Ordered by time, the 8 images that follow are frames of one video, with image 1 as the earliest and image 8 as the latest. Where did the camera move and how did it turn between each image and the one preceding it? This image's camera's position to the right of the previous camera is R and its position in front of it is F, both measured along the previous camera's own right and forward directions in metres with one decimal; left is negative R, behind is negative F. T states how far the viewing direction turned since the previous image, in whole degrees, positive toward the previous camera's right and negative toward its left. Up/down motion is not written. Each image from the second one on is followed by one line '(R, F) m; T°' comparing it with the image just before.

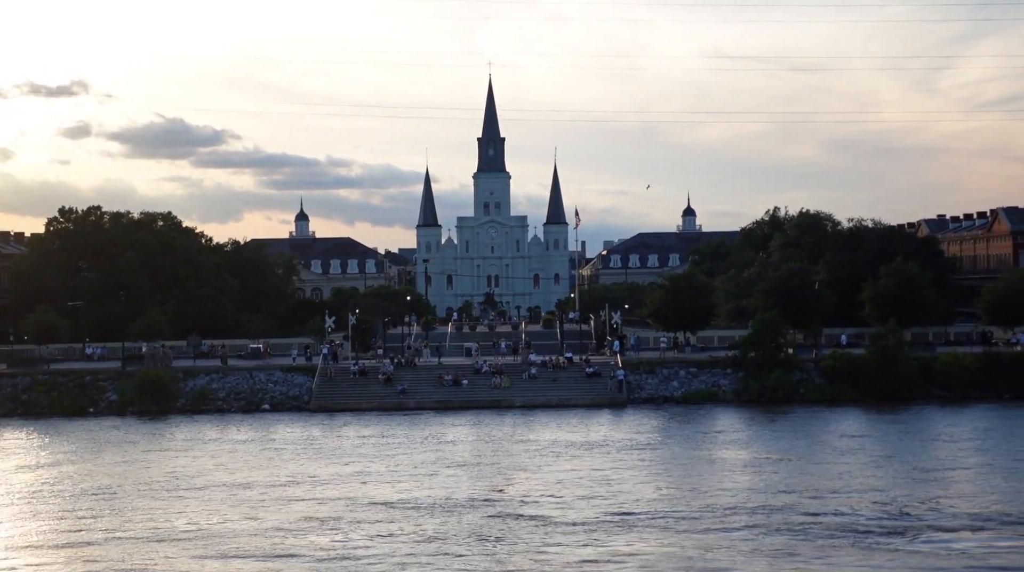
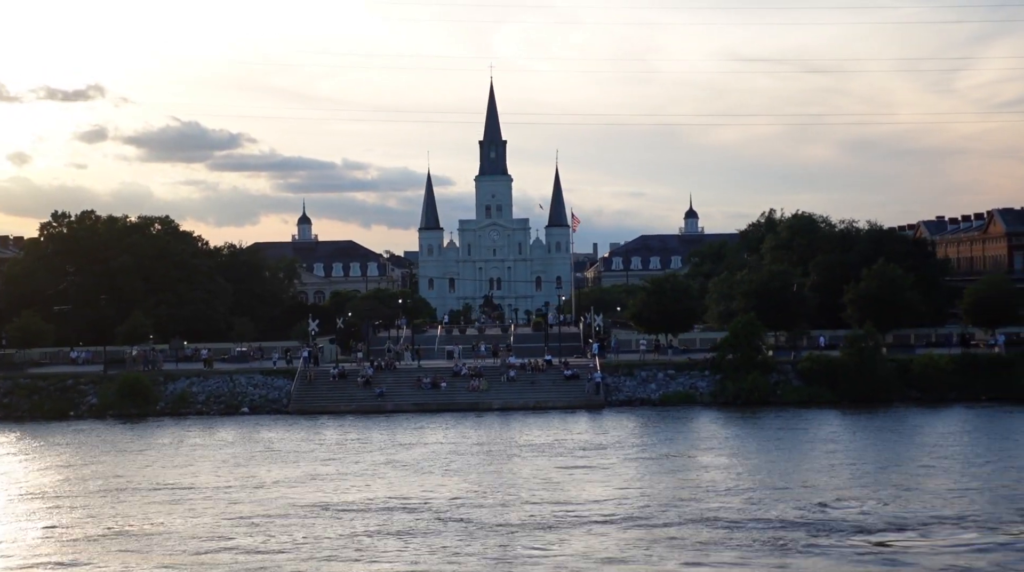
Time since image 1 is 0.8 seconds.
(+1.2, -0.2) m; 0°
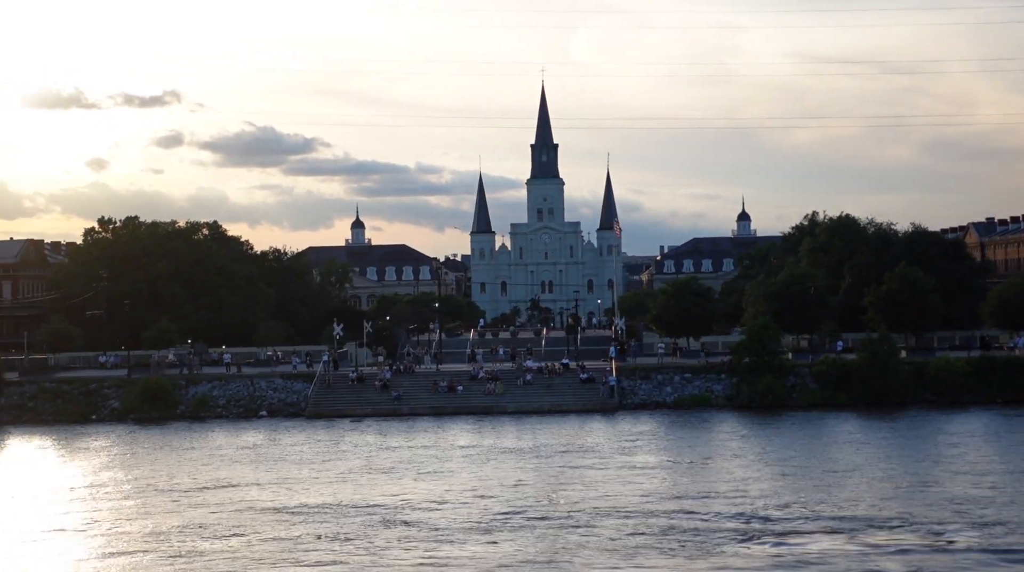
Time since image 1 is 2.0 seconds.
(+1.8, -0.2) m; -2°
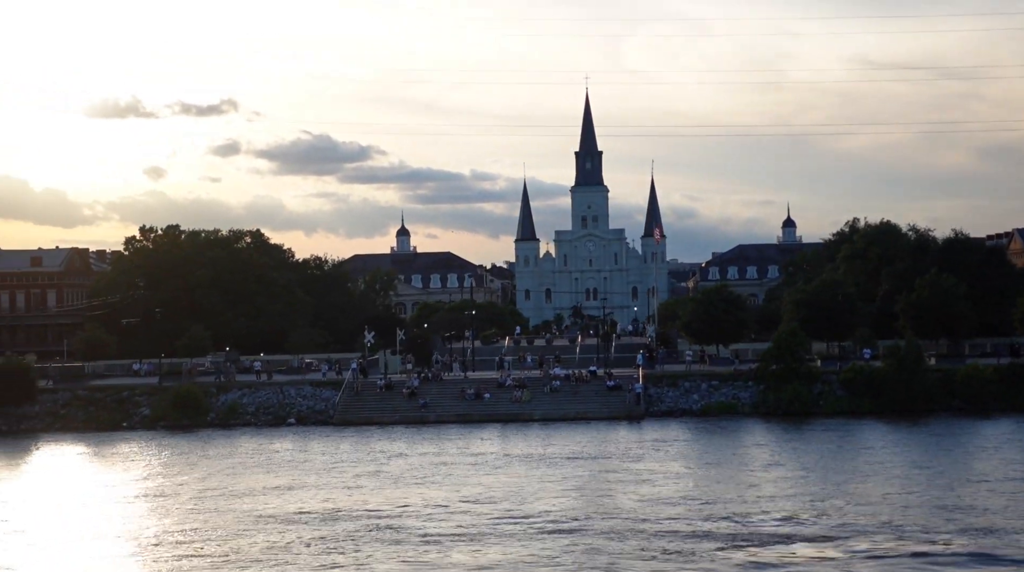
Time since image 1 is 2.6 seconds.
(+0.9, -0.1) m; -2°
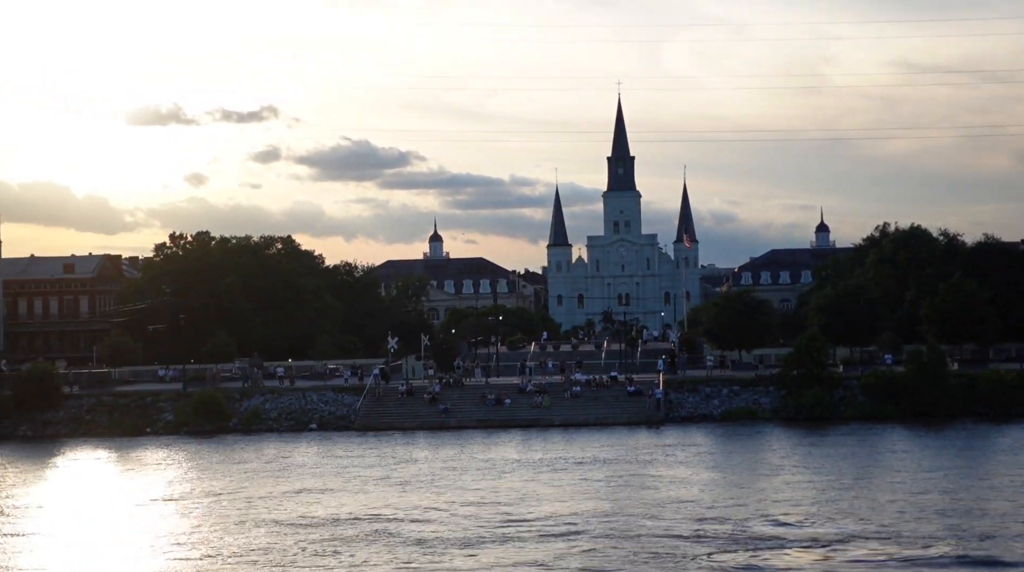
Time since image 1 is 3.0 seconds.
(+0.6, -0.1) m; -1°
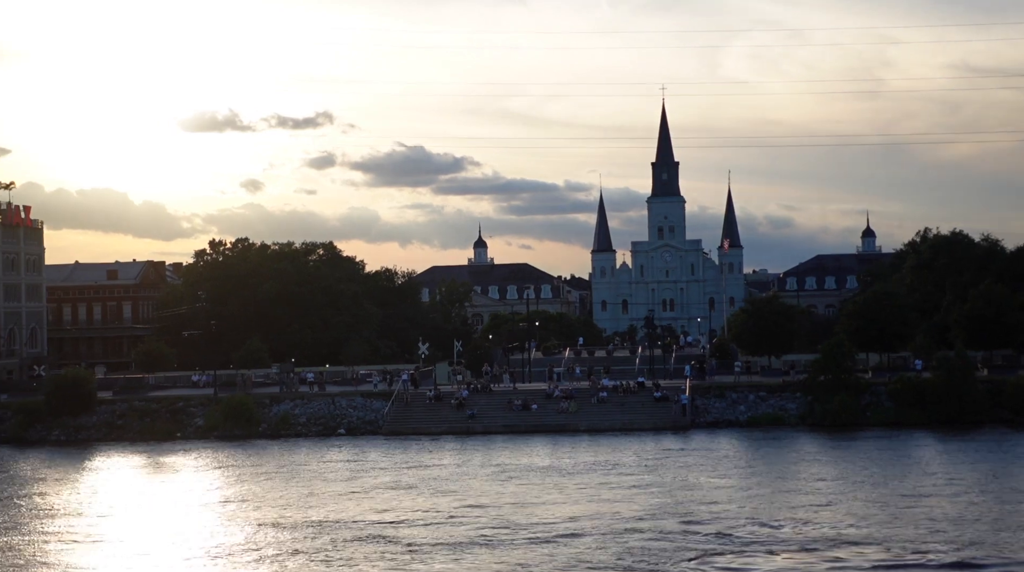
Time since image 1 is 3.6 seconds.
(+0.9, -0.2) m; -2°
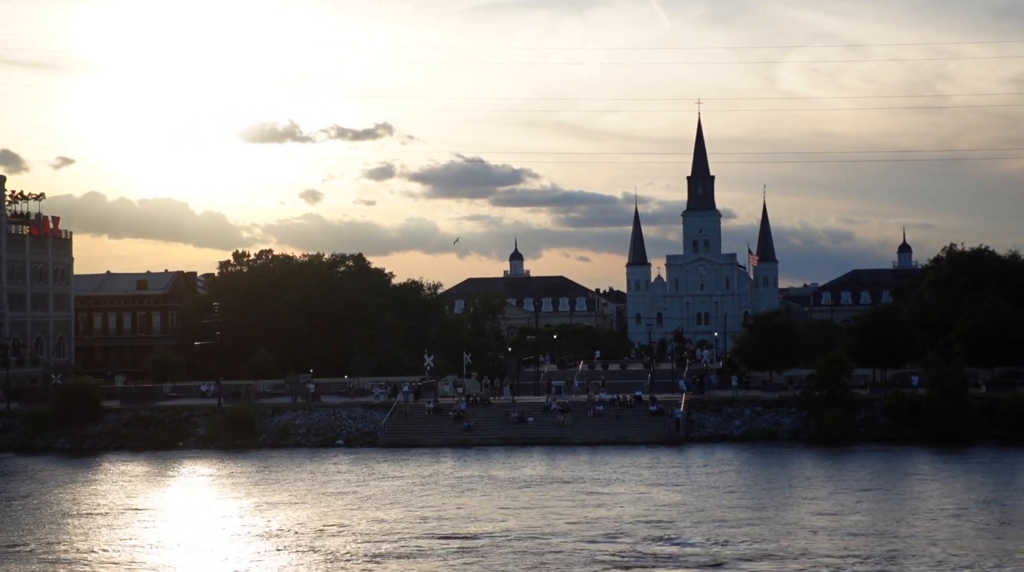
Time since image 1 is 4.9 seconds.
(+1.9, -0.5) m; -1°
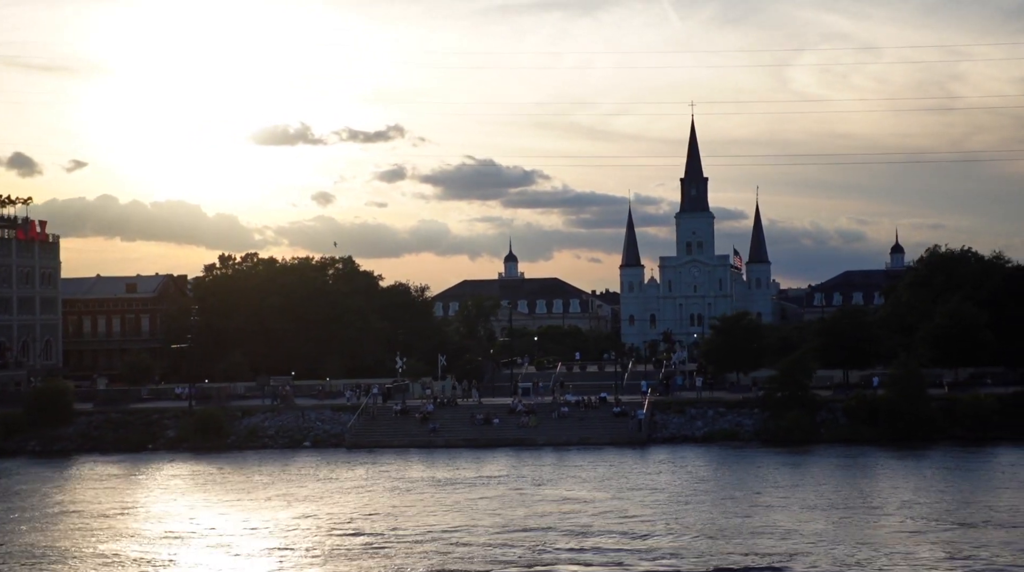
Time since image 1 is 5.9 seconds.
(+1.5, -0.7) m; 0°
